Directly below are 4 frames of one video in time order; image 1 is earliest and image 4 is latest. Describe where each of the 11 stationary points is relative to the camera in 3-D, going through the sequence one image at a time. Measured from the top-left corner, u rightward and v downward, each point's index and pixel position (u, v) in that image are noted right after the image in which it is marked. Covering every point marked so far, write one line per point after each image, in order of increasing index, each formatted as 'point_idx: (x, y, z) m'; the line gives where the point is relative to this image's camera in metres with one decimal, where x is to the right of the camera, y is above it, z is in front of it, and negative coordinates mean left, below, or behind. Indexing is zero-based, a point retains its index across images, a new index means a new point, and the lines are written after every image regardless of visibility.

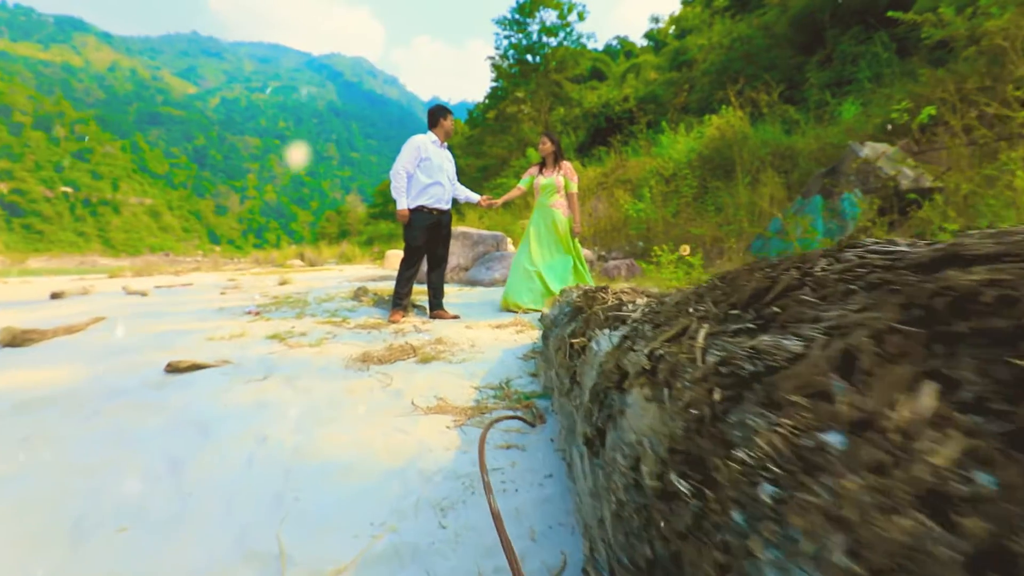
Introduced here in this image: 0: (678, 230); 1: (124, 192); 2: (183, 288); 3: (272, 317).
0: (+2.8, +1.0, +8.6) m
1: (-9.7, +2.4, +12.6) m
2: (-6.3, 0.0, +9.7) m
3: (-2.2, -0.3, +4.5) m
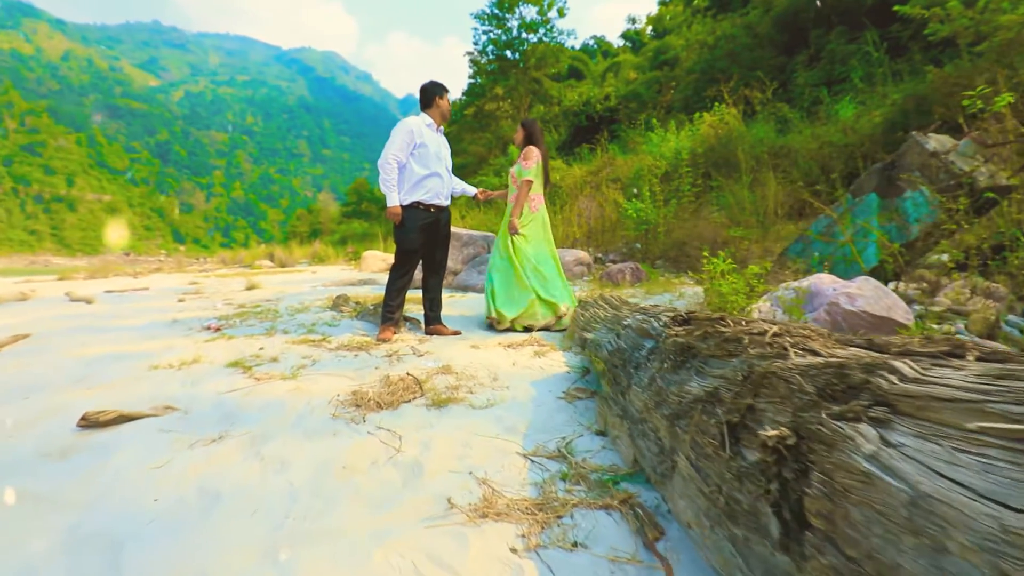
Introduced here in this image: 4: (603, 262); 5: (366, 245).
0: (+2.7, +0.9, +8.1) m
1: (-10.0, +2.3, +11.5) m
2: (-6.5, -0.1, +8.8) m
3: (-2.1, -0.4, +3.8) m
4: (+1.6, +0.4, +9.0) m
5: (-4.1, +1.3, +14.1) m
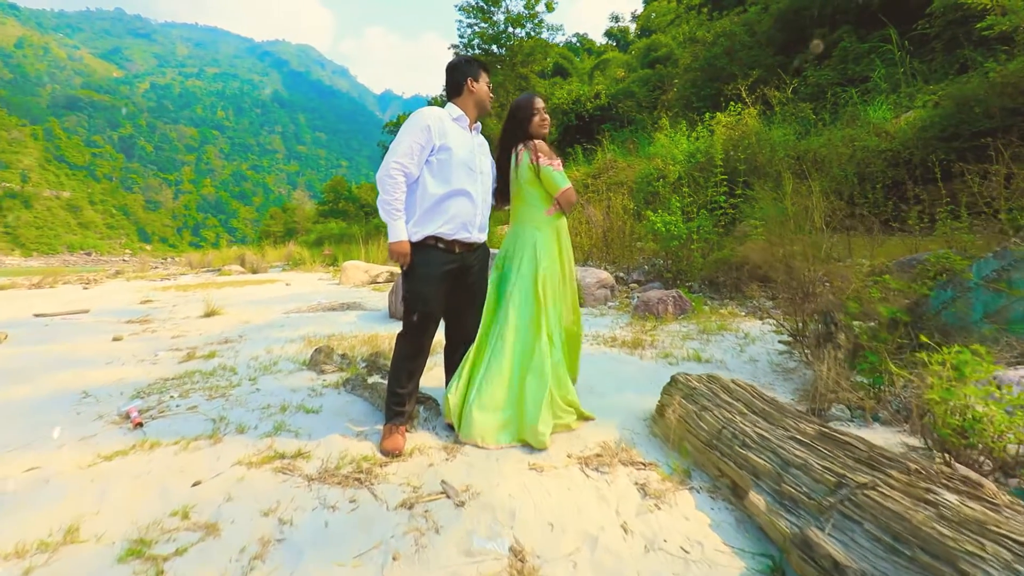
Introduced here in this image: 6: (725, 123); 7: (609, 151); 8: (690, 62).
0: (+2.8, +0.5, +7.0) m
1: (-10.0, +1.9, +9.9) m
2: (-6.4, -0.4, +7.3) m
3: (-1.7, -0.7, +2.5) m
4: (+1.8, +0.1, +7.9) m
5: (-4.2, +0.9, +12.8) m
6: (+3.9, +3.0, +9.0) m
7: (+2.5, +3.5, +12.9) m
8: (+4.9, +6.2, +13.9) m
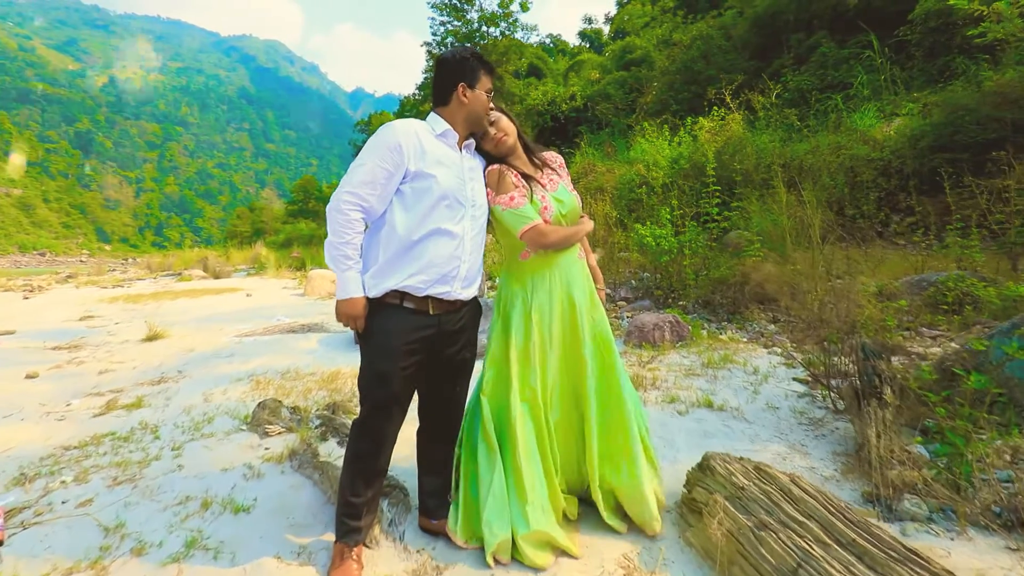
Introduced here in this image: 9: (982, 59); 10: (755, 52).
0: (+2.6, +0.3, +6.5) m
1: (-10.4, +1.6, +8.8) m
2: (-6.6, -0.7, +6.4) m
3: (-1.8, -1.0, +1.9) m
4: (+1.5, -0.2, +7.4) m
5: (-4.8, +0.7, +12.0) m
6: (+3.5, +2.7, +8.6) m
7: (+2.0, +3.2, +12.4) m
8: (+4.3, +6.0, +13.5) m
9: (+7.2, +3.5, +7.6) m
10: (+5.7, +5.4, +11.5) m
